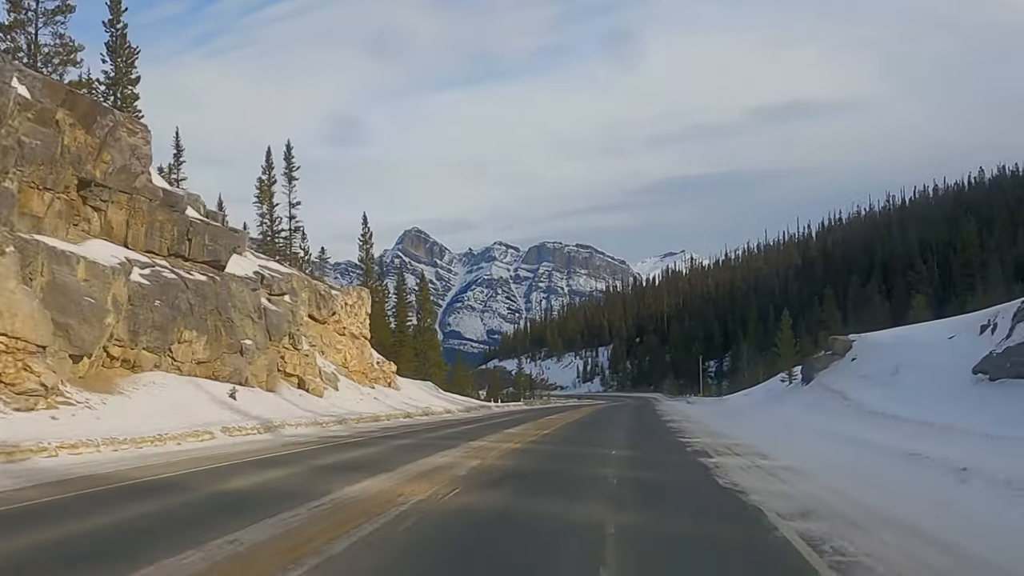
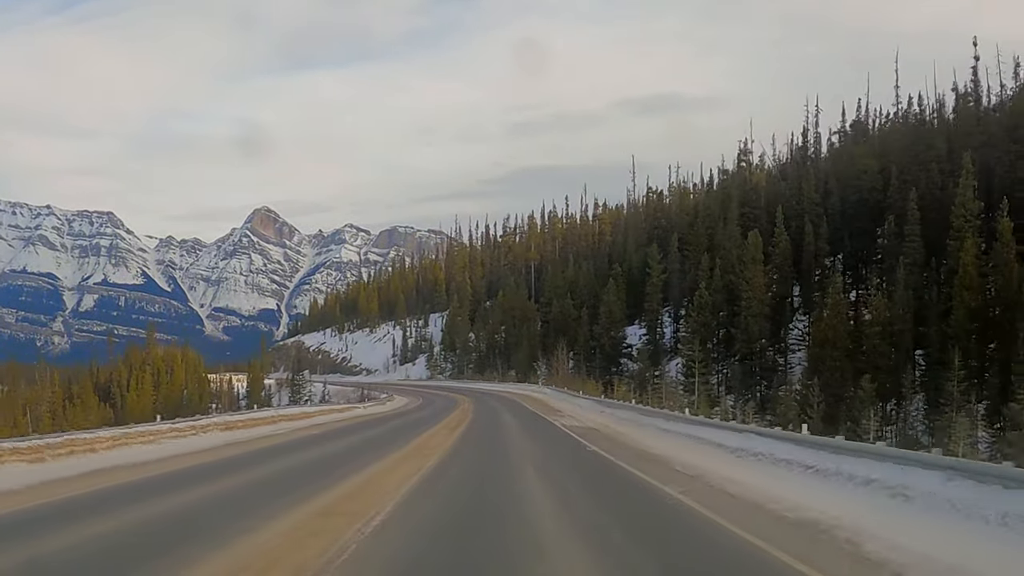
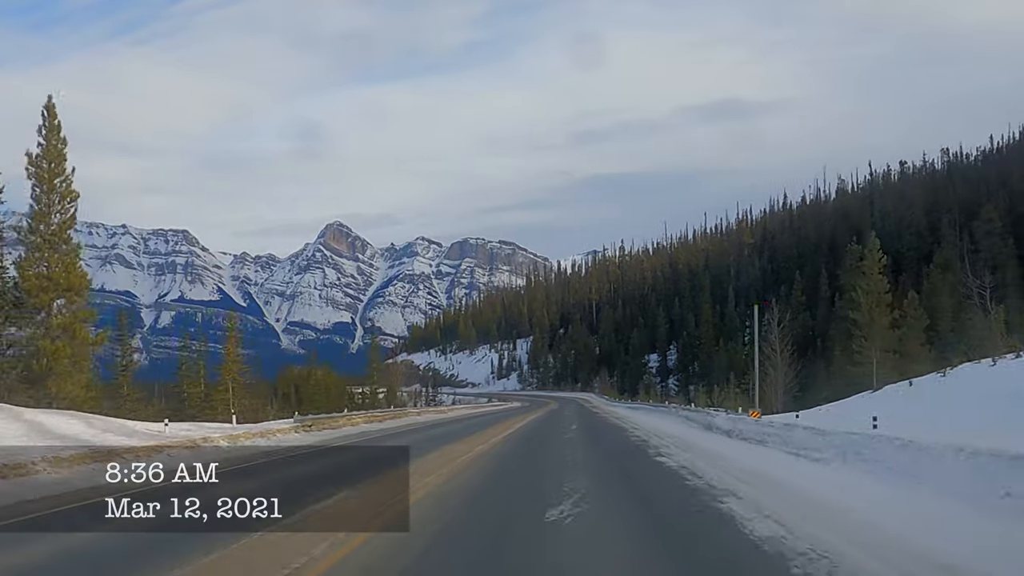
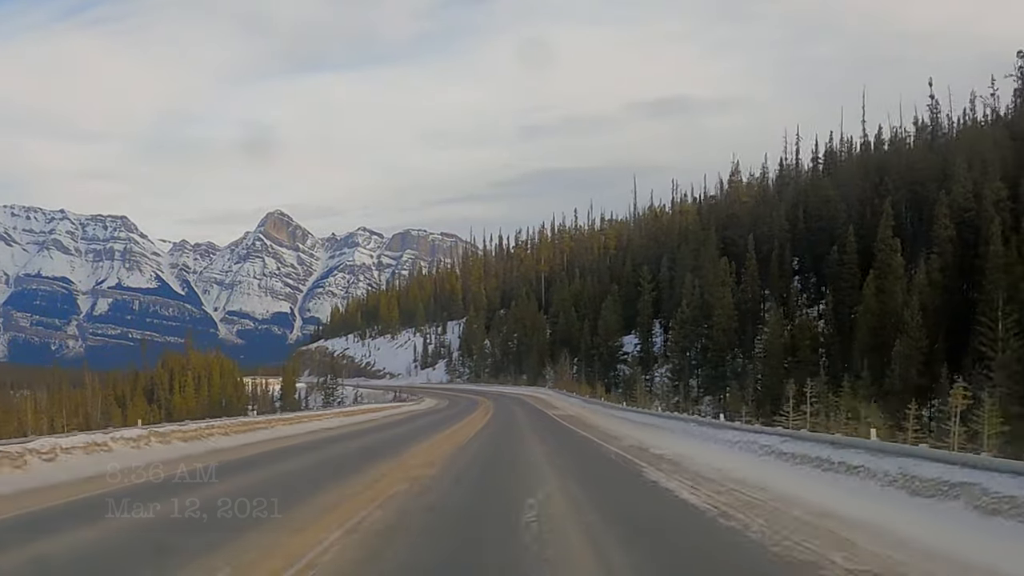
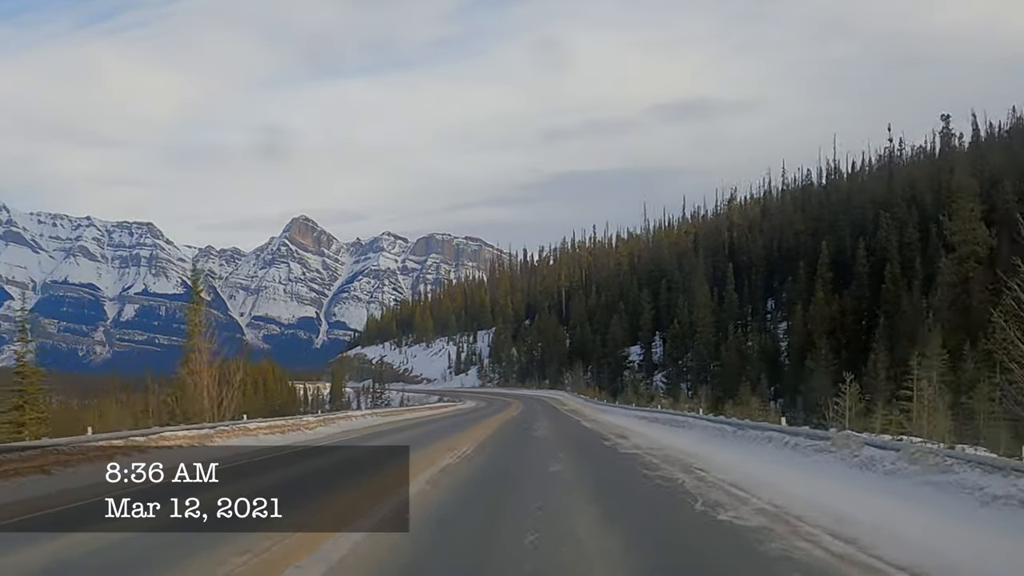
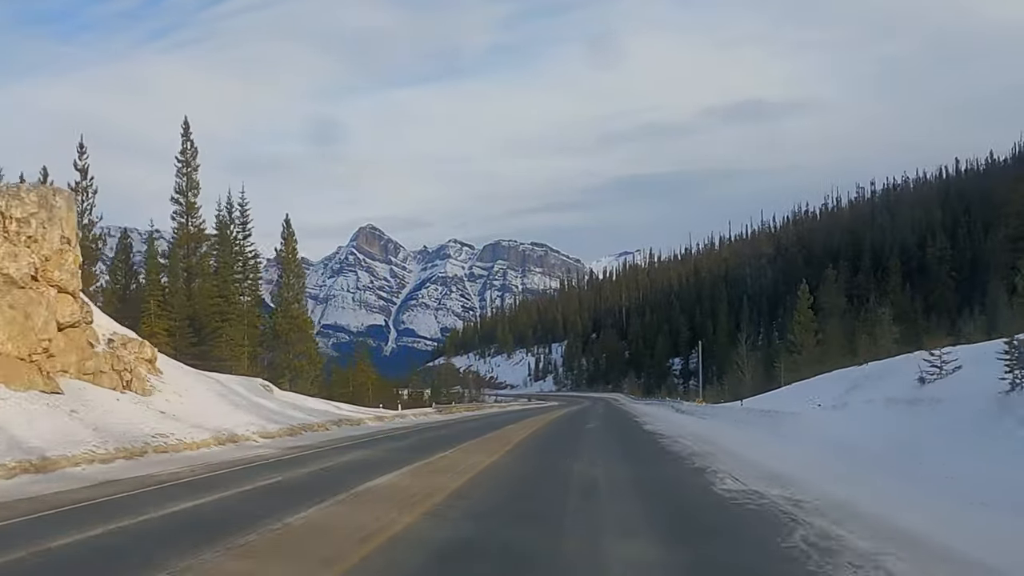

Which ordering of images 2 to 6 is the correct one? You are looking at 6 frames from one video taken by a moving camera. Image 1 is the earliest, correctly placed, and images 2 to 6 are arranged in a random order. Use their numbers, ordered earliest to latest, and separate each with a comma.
6, 3, 5, 4, 2
